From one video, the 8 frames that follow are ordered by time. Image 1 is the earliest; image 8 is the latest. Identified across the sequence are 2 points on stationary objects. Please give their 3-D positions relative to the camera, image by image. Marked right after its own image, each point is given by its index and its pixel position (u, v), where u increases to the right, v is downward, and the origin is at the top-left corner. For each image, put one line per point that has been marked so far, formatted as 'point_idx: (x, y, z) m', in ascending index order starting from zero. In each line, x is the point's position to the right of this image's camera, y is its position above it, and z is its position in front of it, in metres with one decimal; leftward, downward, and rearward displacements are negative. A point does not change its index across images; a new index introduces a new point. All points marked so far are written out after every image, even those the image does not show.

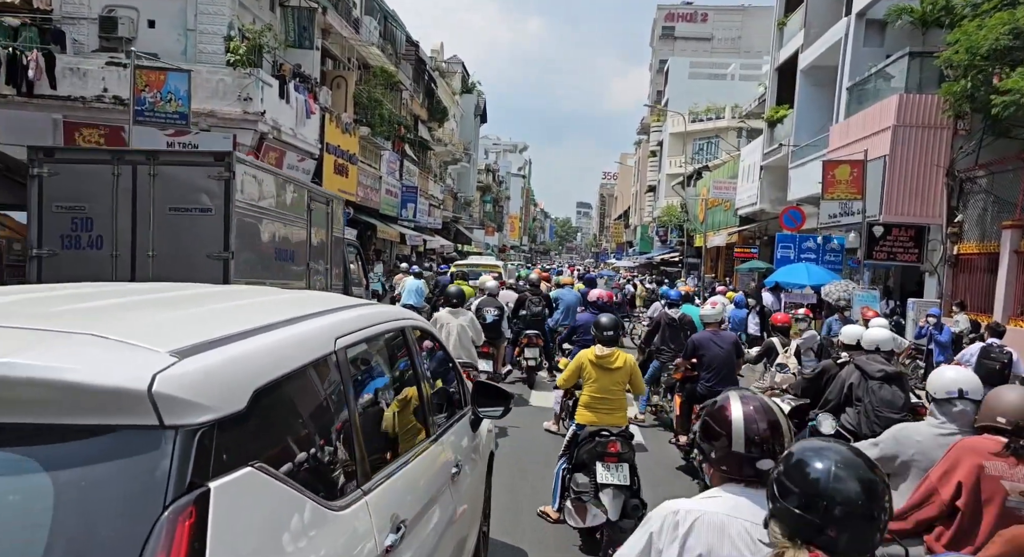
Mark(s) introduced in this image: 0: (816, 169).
0: (+6.8, +2.5, +16.8) m
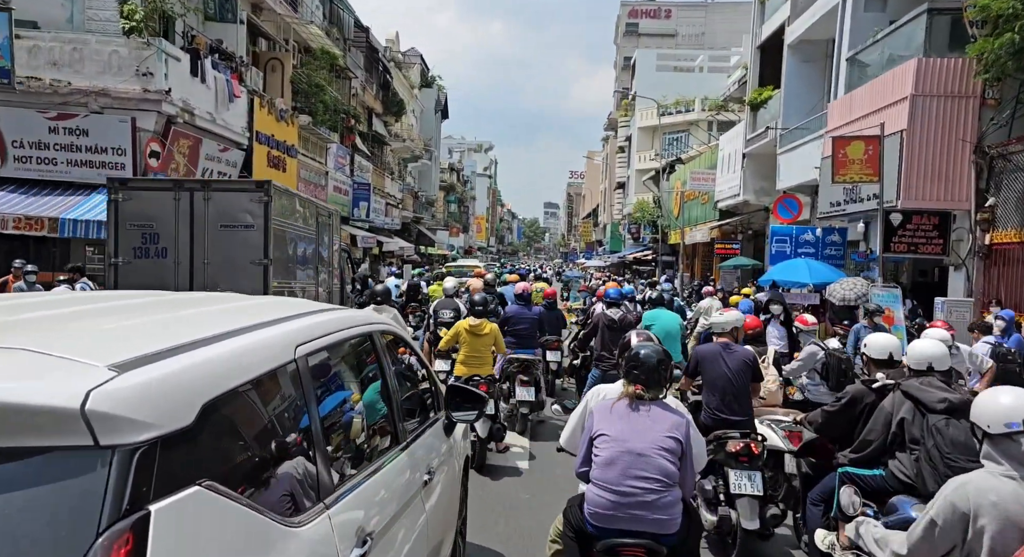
0: (+5.9, +2.5, +15.0) m
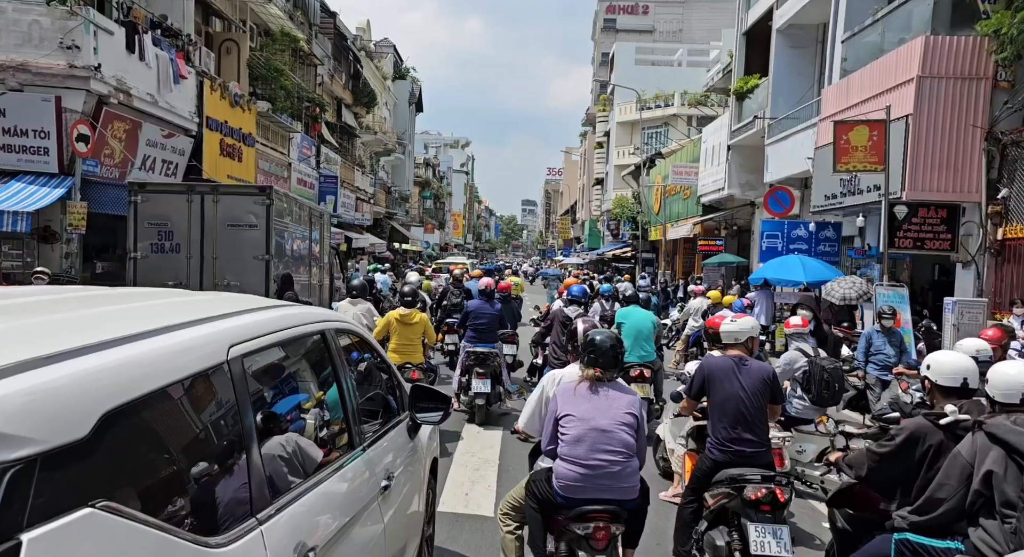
0: (+5.4, +2.6, +14.1) m
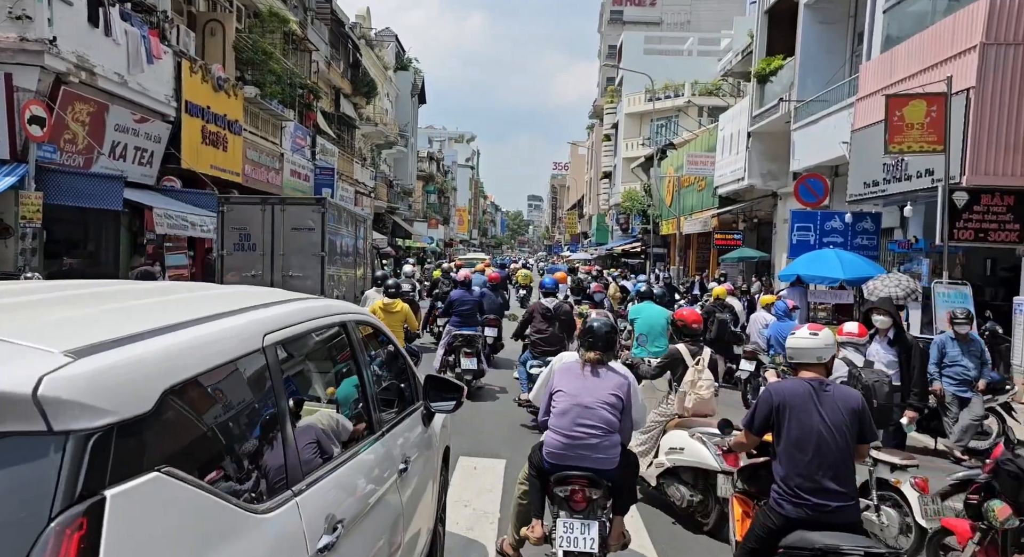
0: (+5.5, +2.6, +12.9) m
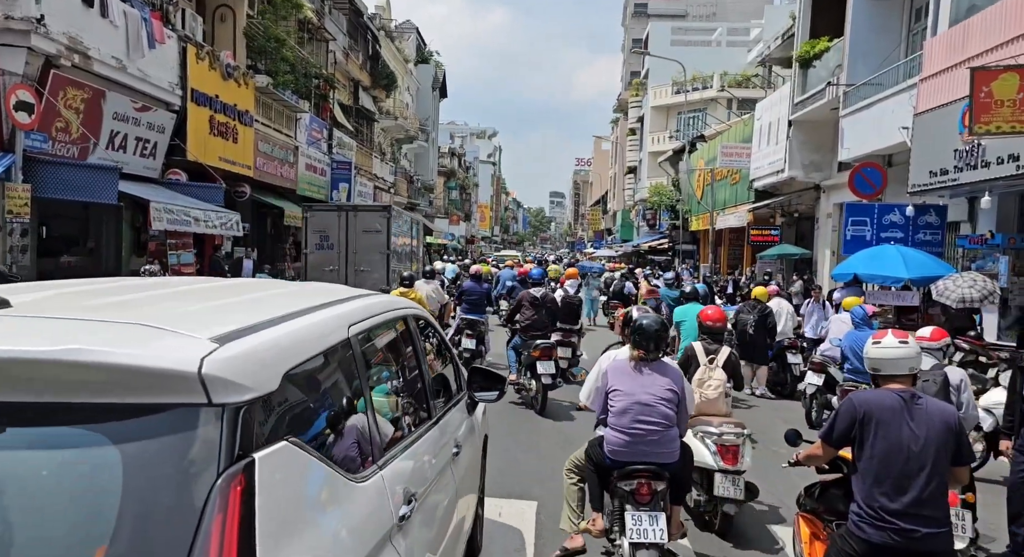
0: (+5.9, +2.6, +11.8) m
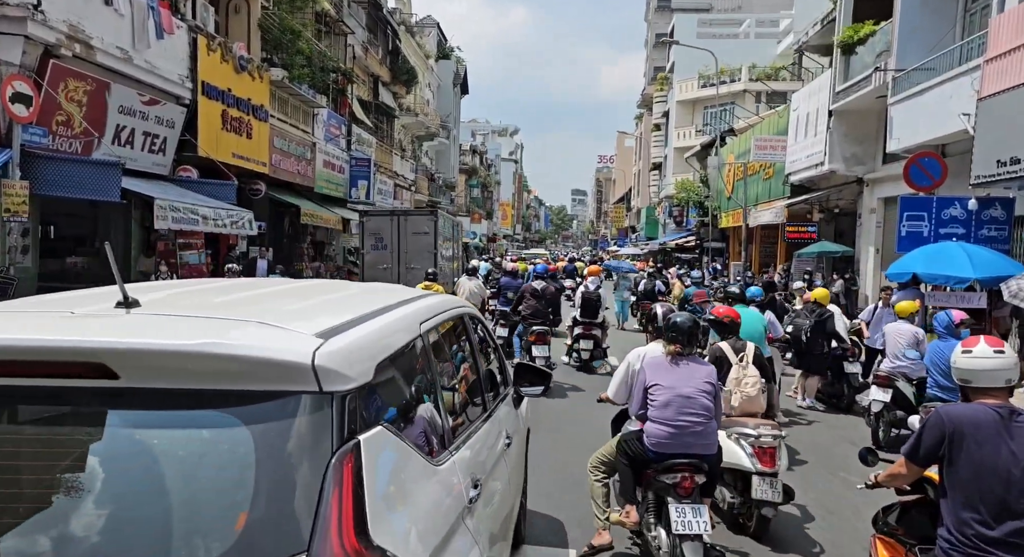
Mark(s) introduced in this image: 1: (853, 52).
0: (+6.3, +2.6, +11.0) m
1: (+6.6, +4.4, +14.5) m
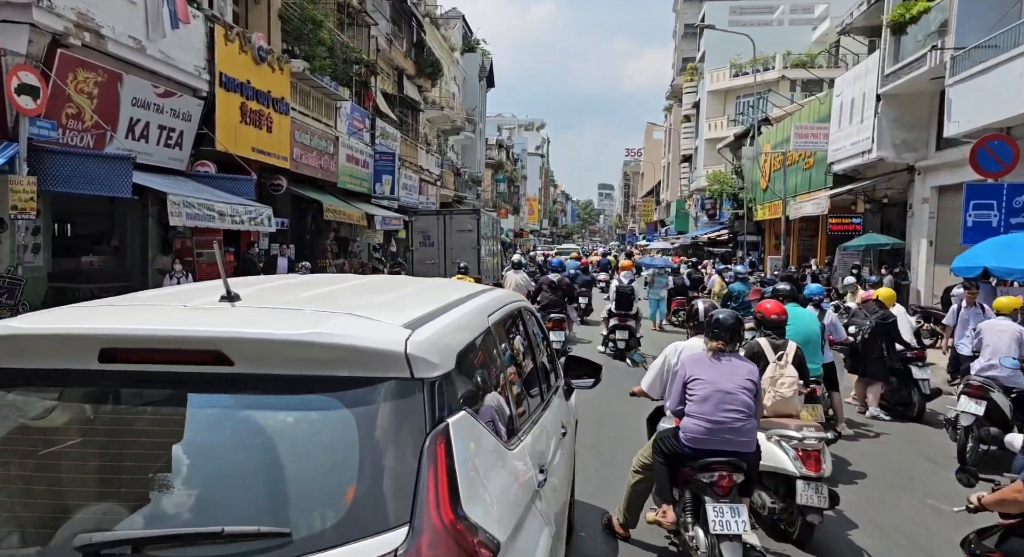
0: (+6.7, +2.7, +10.1) m
1: (+7.2, +4.5, +13.6) m
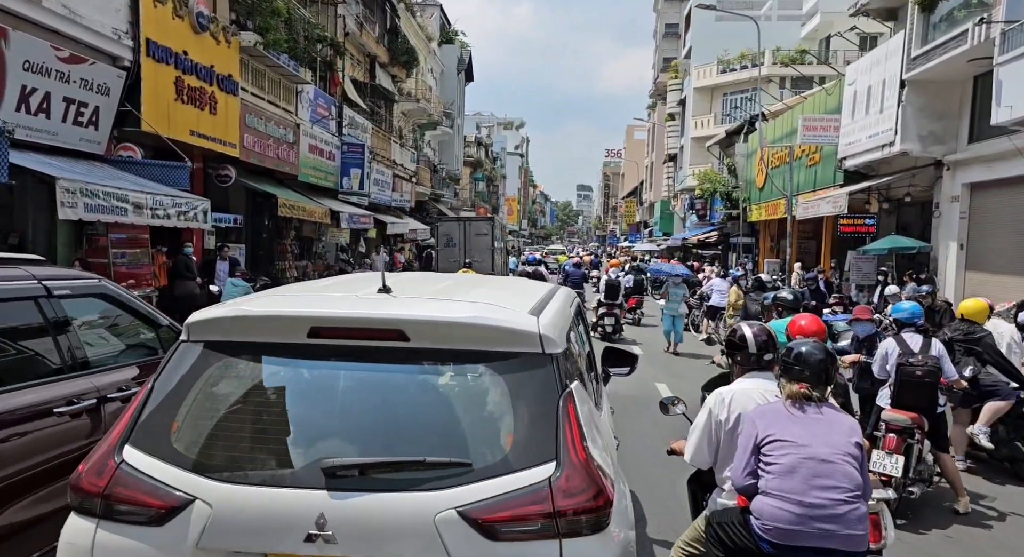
0: (+6.5, +2.6, +8.6) m
1: (+6.9, +4.4, +12.1) m
